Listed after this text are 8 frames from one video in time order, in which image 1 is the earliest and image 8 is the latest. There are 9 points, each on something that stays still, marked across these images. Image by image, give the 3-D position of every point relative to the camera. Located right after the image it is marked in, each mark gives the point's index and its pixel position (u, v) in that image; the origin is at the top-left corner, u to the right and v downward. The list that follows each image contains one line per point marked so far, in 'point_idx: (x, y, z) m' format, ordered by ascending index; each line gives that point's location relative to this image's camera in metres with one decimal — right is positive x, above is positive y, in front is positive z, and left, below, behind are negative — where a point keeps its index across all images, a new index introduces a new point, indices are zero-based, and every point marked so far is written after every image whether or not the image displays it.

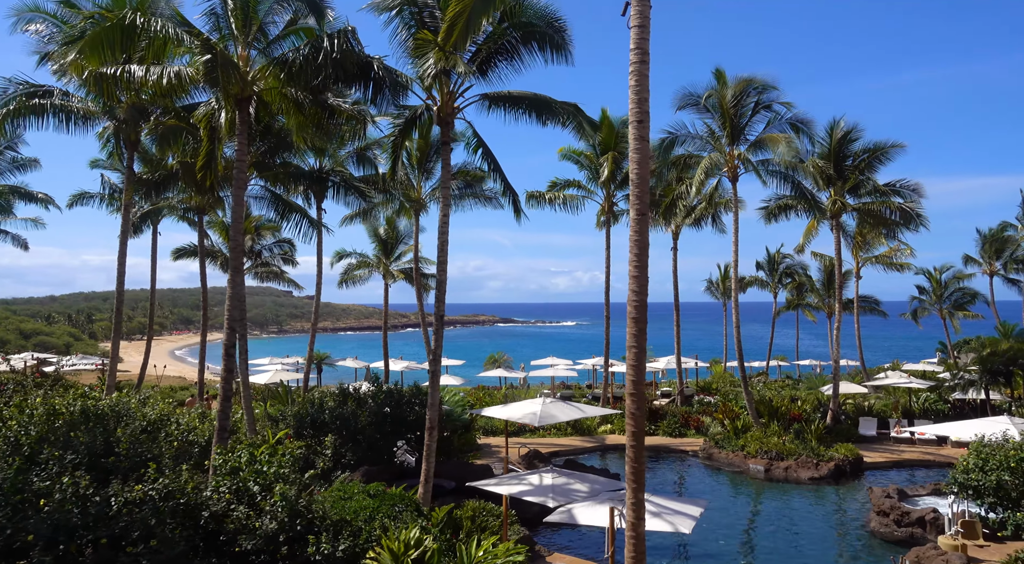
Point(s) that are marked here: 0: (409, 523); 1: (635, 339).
0: (-1.1, -2.7, +9.5) m
1: (+1.1, -0.5, +8.0) m
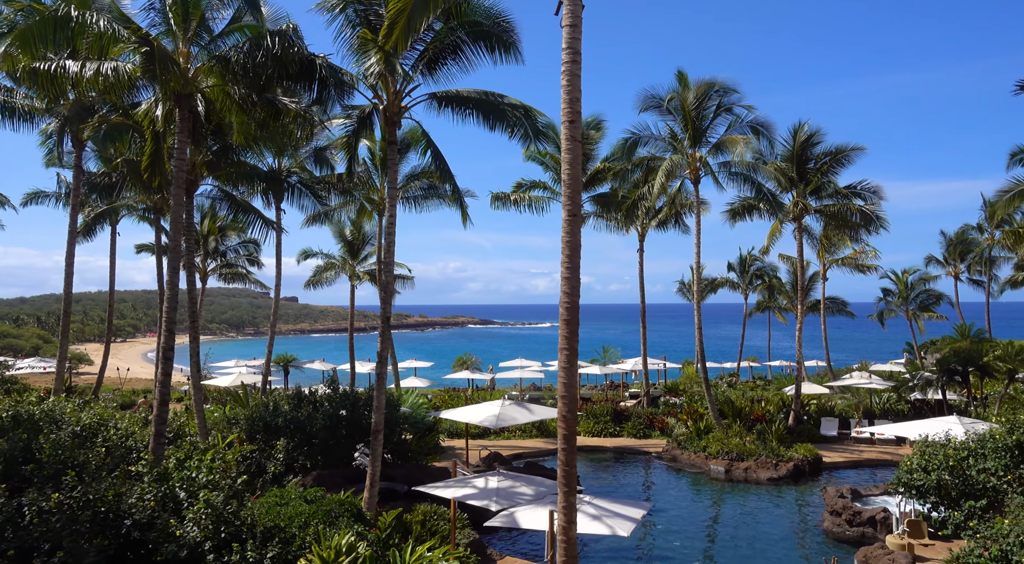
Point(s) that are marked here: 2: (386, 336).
0: (-1.8, -2.7, +9.3) m
1: (+0.5, -0.6, +7.9) m
2: (-1.9, -0.8, +13.2) m
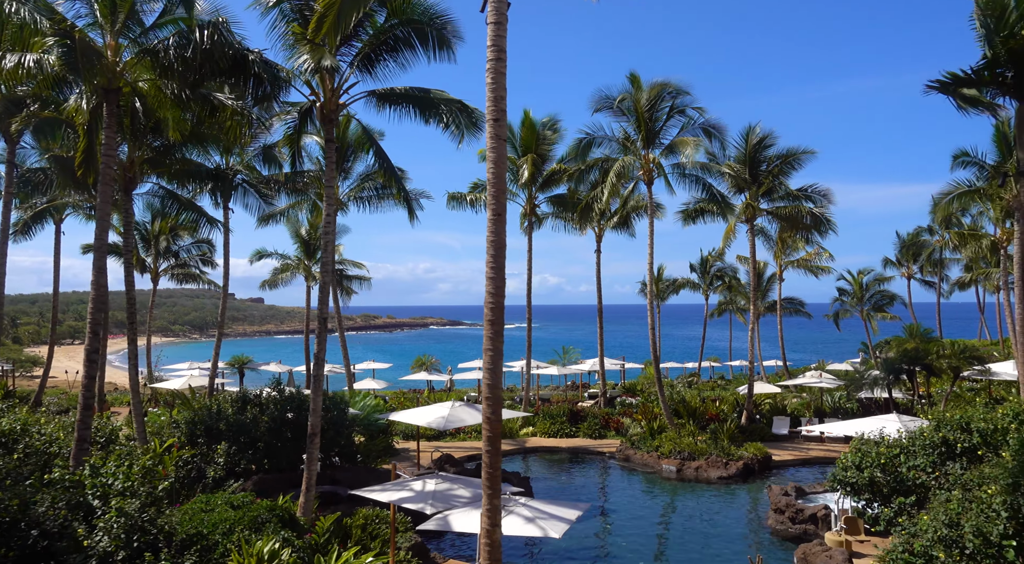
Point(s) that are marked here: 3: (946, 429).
0: (-2.6, -2.7, +9.1) m
1: (-0.2, -0.6, +7.8) m
2: (-2.8, -0.8, +13.0) m
3: (+5.8, -2.0, +11.5) m
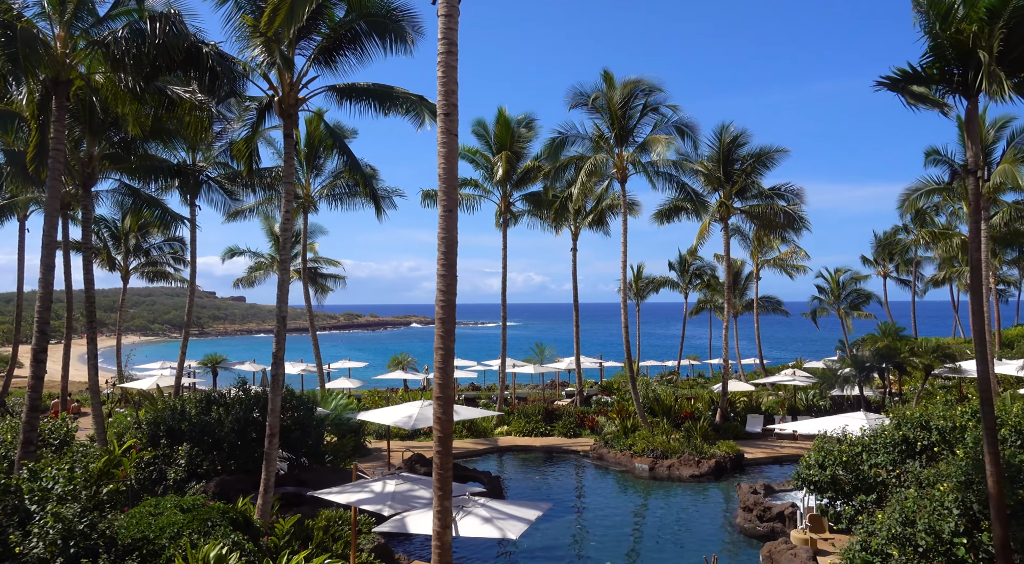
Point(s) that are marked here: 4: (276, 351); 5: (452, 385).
0: (-3.0, -2.7, +8.9) m
1: (-0.6, -0.5, +7.6) m
2: (-3.4, -0.8, +12.7) m
3: (+5.3, -1.9, +11.5) m
4: (-3.5, -1.0, +12.7) m
5: (-0.5, -0.9, +7.6) m
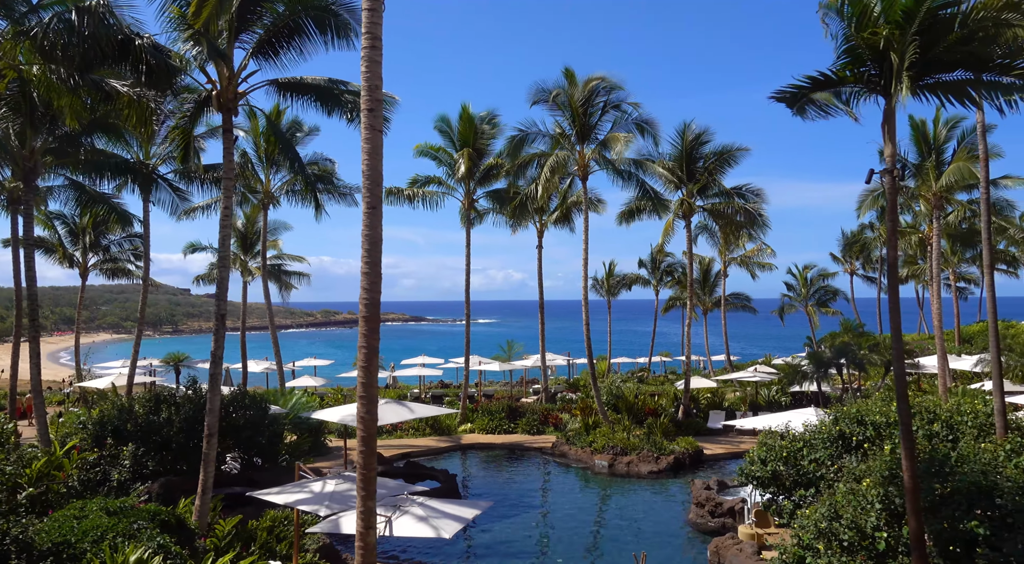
0: (-3.7, -2.6, +8.7) m
1: (-1.3, -0.5, +7.5) m
2: (-4.2, -0.8, +12.5) m
3: (+4.5, -1.9, +11.6) m
4: (-4.3, -1.0, +12.4) m
5: (-1.2, -0.9, +7.5) m
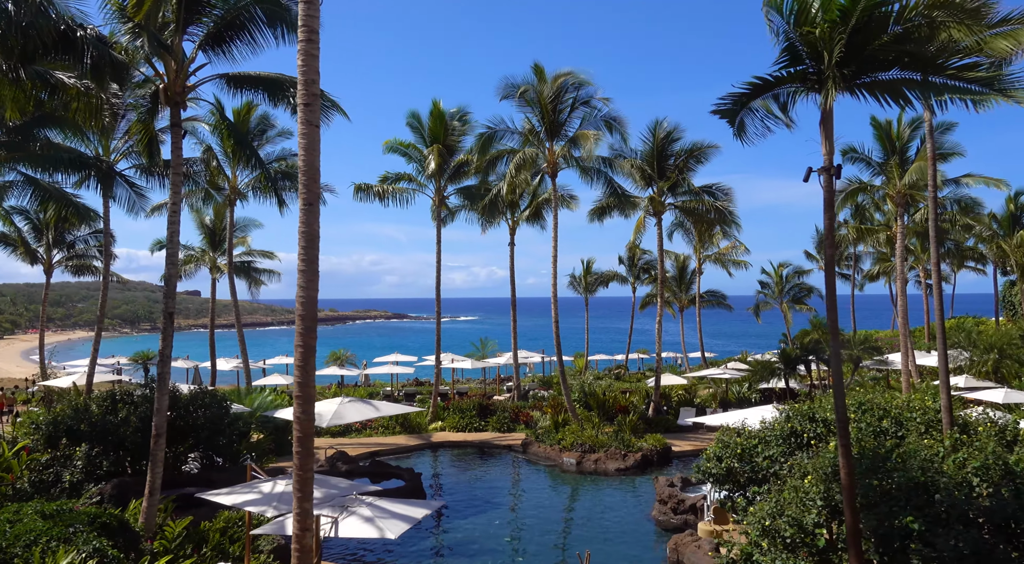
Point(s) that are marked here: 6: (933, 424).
0: (-4.3, -2.6, +8.5) m
1: (-1.8, -0.5, +7.3) m
2: (-4.9, -0.7, +12.3) m
3: (+3.8, -1.9, +11.6) m
4: (-4.9, -0.9, +12.2) m
5: (-1.7, -0.9, +7.3) m
6: (+5.1, -1.7, +10.5) m
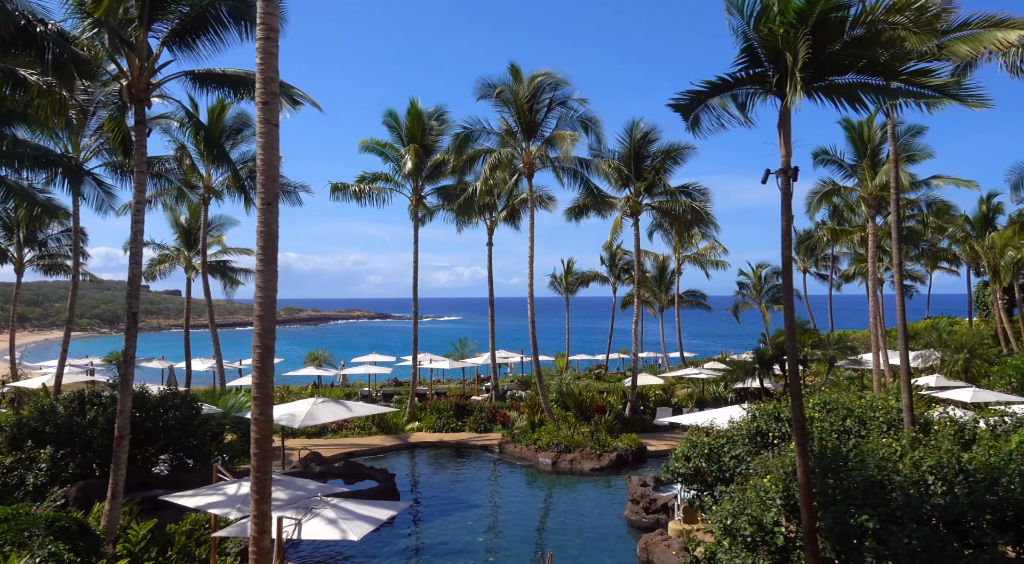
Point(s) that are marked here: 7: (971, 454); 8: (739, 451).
0: (-4.6, -2.6, +8.4) m
1: (-2.1, -0.5, +7.3) m
2: (-5.3, -0.7, +12.1) m
3: (+3.4, -1.9, +11.7) m
4: (-5.4, -0.9, +12.0) m
5: (-2.0, -0.9, +7.3) m
6: (+4.7, -1.7, +10.6) m
7: (+4.5, -1.7, +8.4) m
8: (+3.0, -2.2, +11.4) m
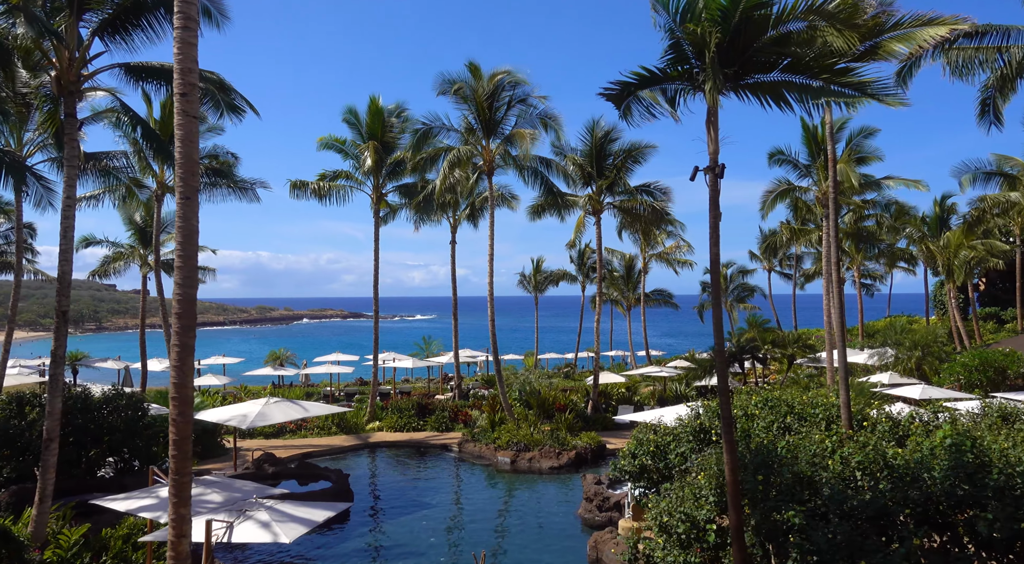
0: (-5.3, -2.6, +8.0) m
1: (-2.7, -0.4, +7.0) m
2: (-6.1, -0.7, +11.7) m
3: (+2.6, -1.8, +11.6) m
4: (-6.2, -0.9, +11.6) m
5: (-2.6, -0.8, +7.0) m
6: (+4.0, -1.7, +10.6) m
7: (+3.8, -1.6, +8.4) m
8: (+2.3, -2.2, +11.3) m
